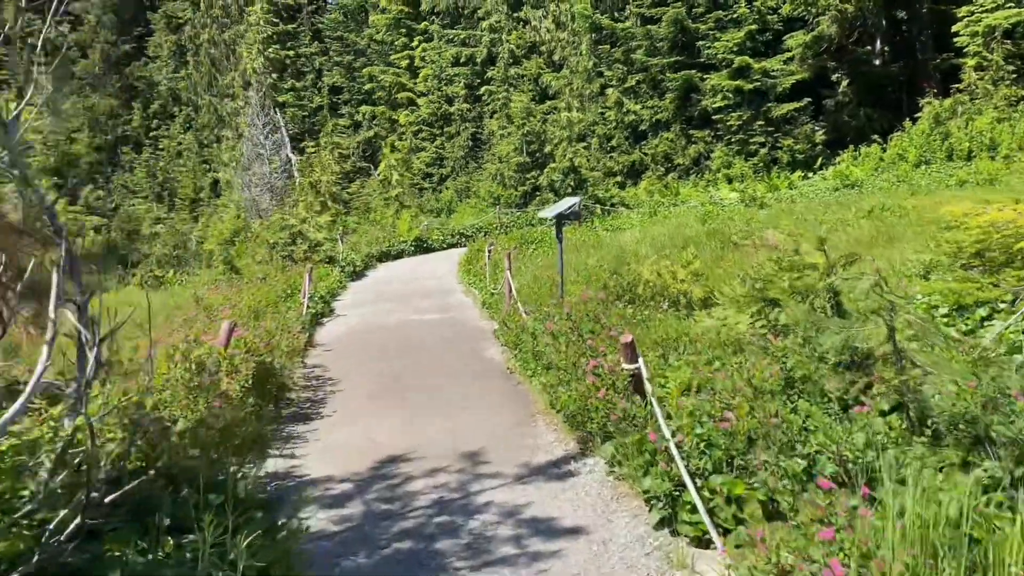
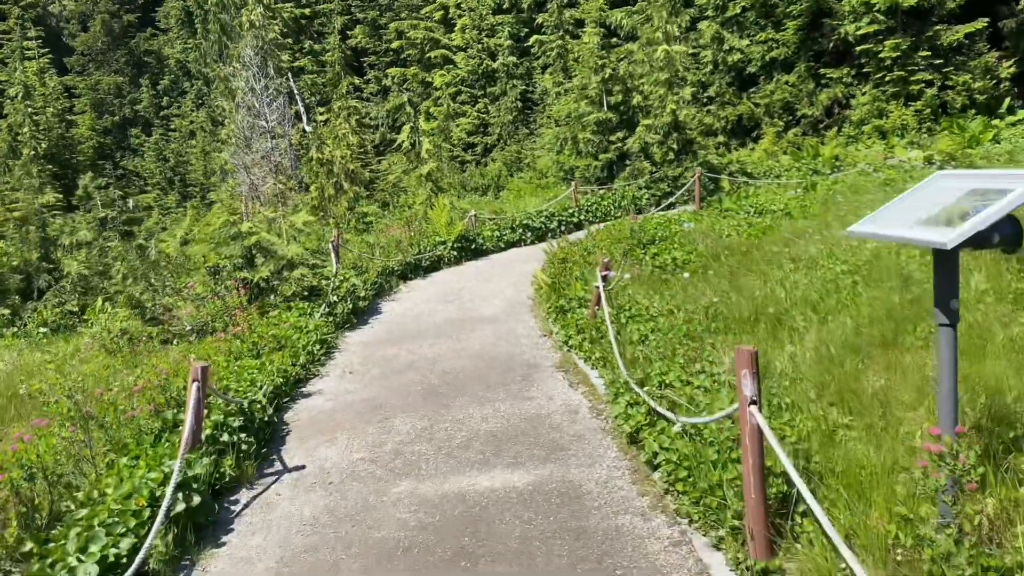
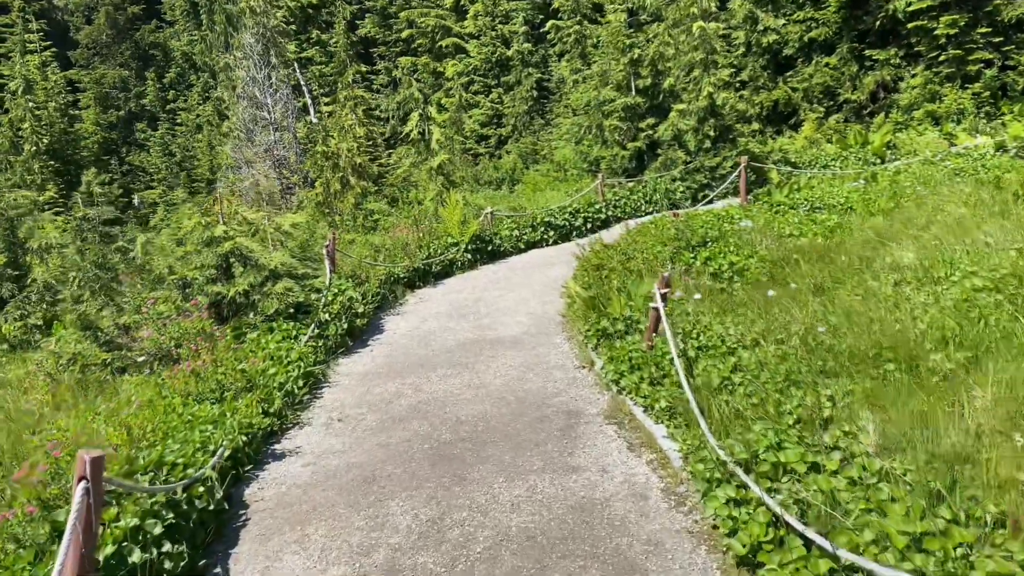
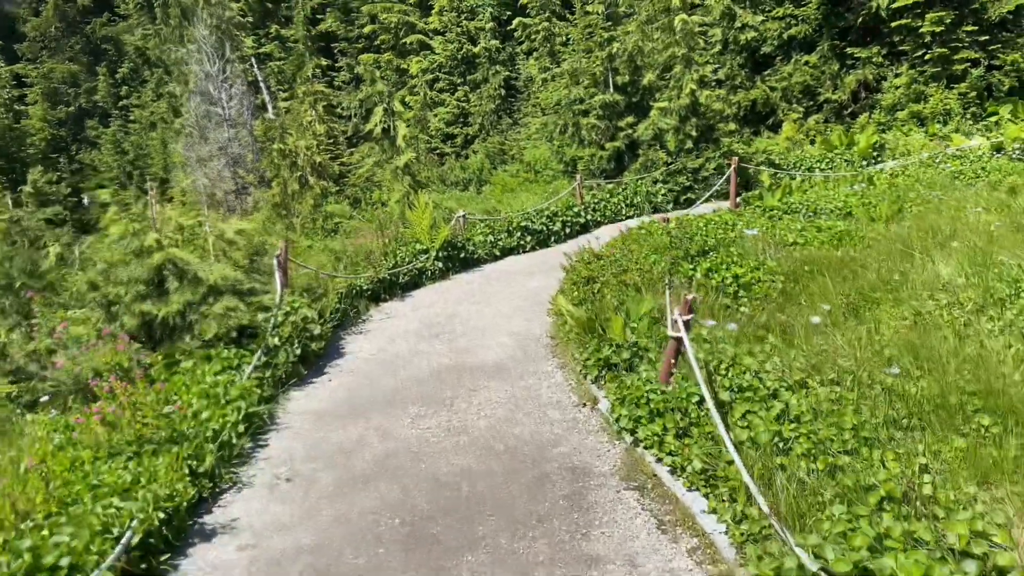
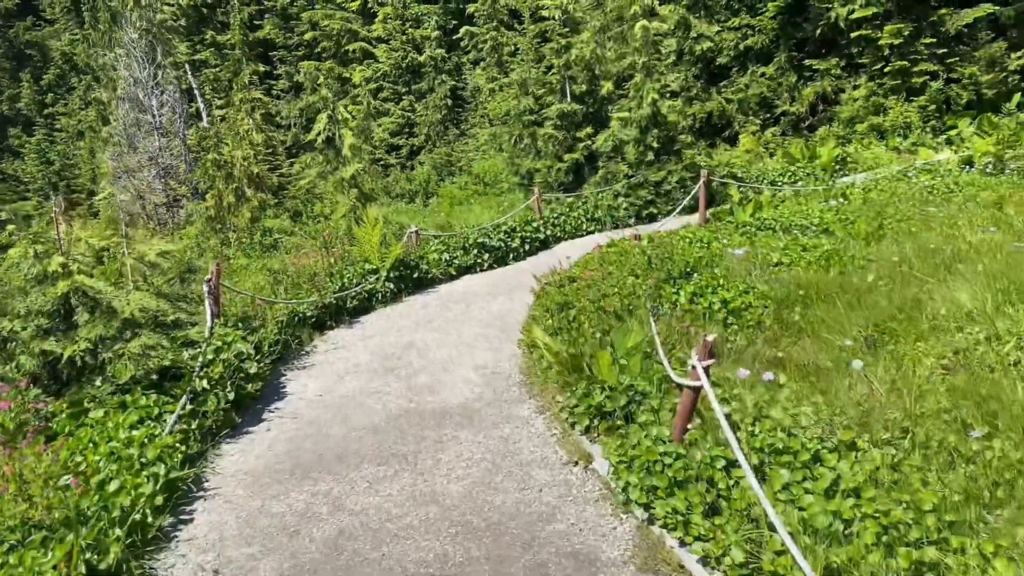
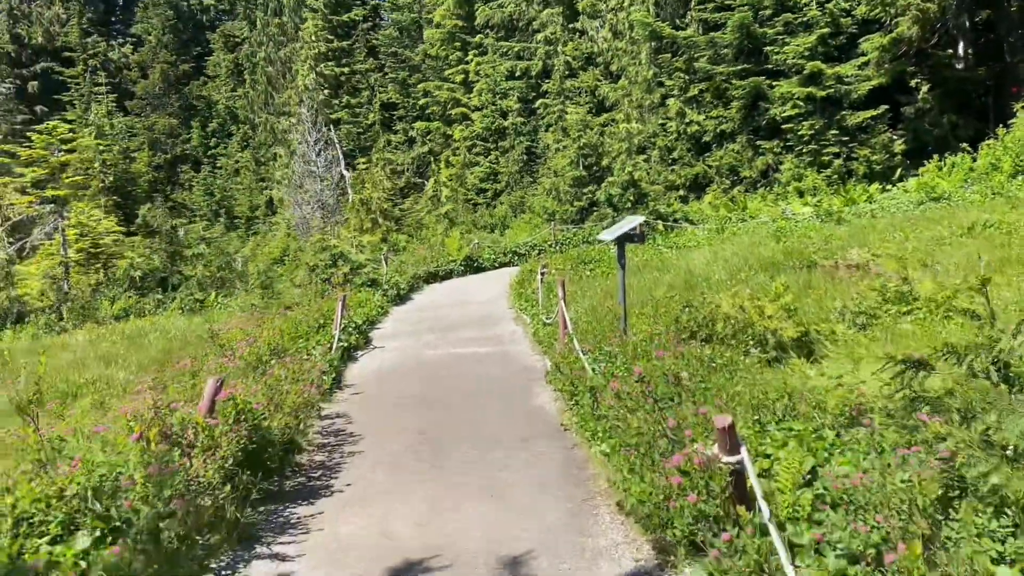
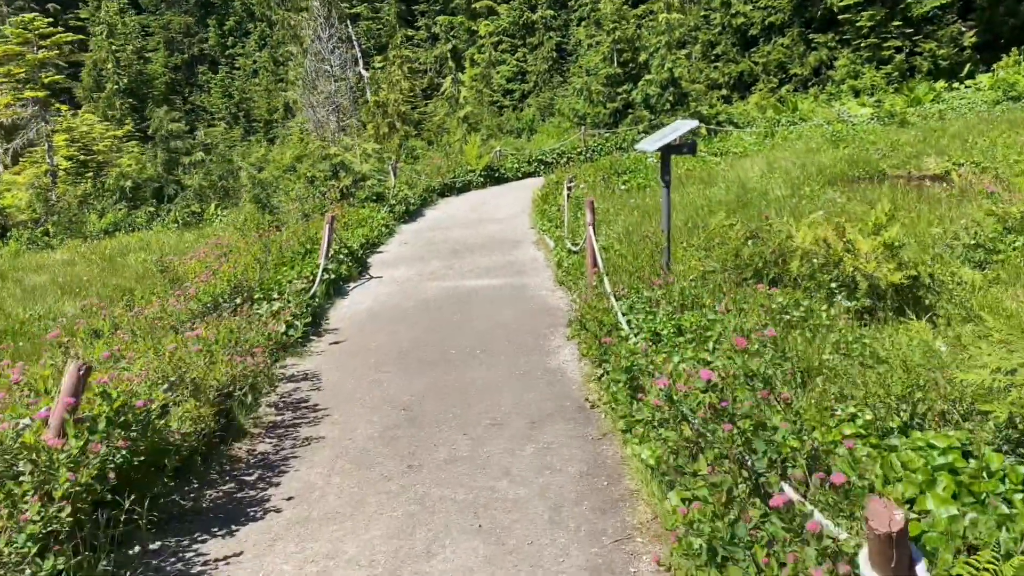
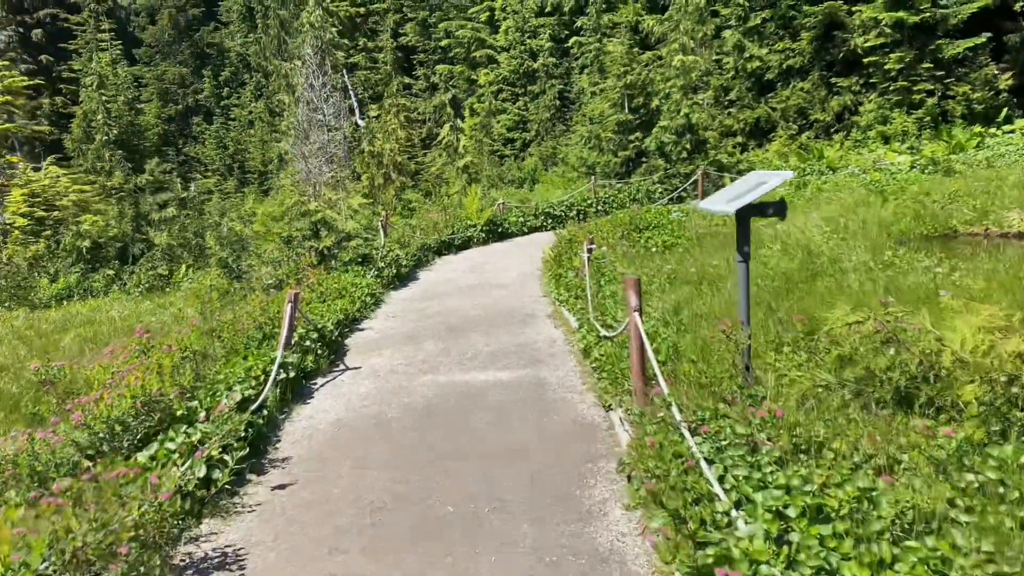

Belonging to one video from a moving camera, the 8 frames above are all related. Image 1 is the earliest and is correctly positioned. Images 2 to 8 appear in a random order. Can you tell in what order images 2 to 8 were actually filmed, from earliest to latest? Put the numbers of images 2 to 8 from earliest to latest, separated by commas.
6, 7, 8, 2, 3, 4, 5
